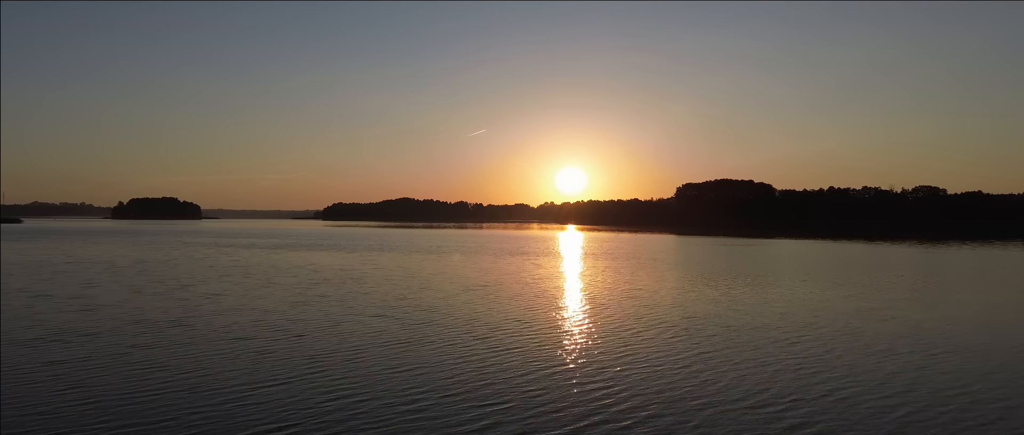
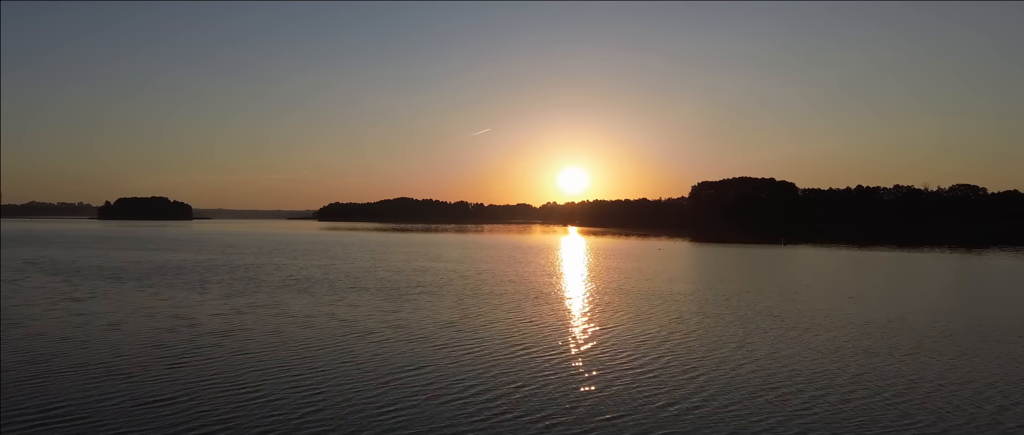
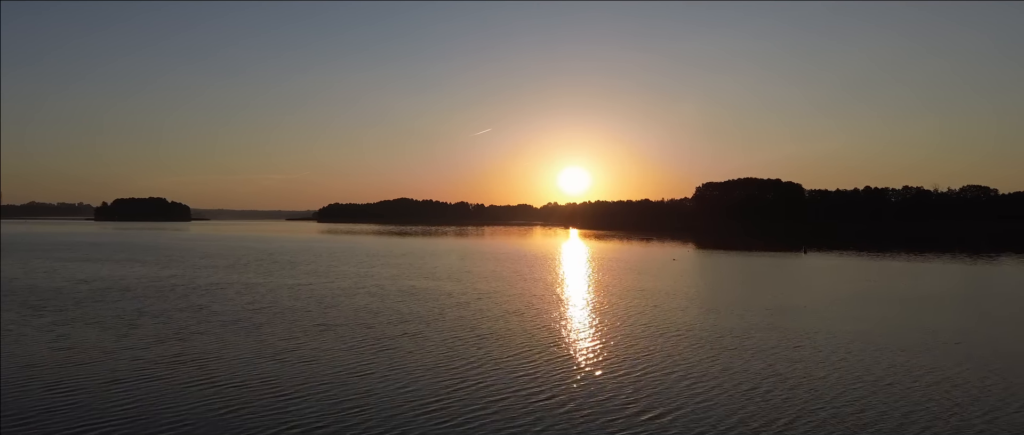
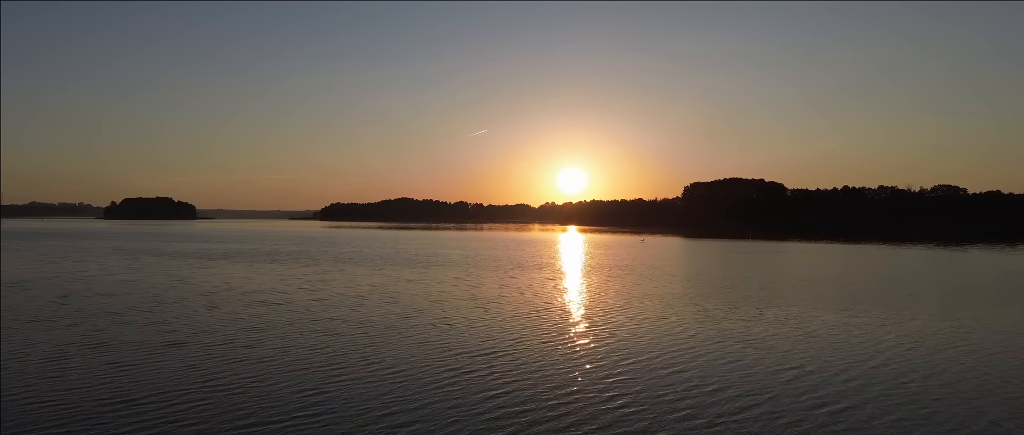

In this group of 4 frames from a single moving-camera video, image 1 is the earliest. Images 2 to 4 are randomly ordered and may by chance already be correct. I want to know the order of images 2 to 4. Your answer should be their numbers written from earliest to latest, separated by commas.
4, 2, 3
